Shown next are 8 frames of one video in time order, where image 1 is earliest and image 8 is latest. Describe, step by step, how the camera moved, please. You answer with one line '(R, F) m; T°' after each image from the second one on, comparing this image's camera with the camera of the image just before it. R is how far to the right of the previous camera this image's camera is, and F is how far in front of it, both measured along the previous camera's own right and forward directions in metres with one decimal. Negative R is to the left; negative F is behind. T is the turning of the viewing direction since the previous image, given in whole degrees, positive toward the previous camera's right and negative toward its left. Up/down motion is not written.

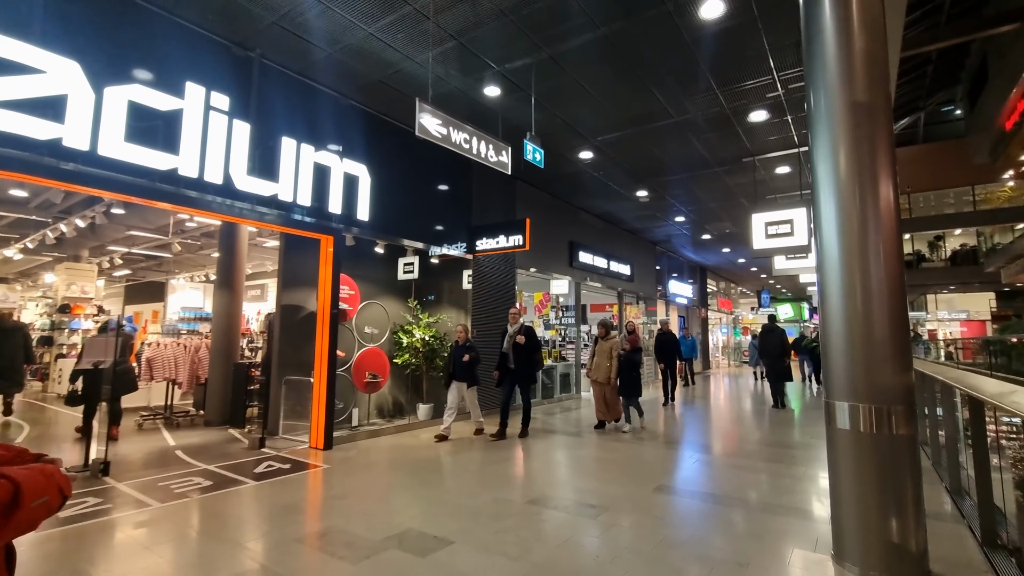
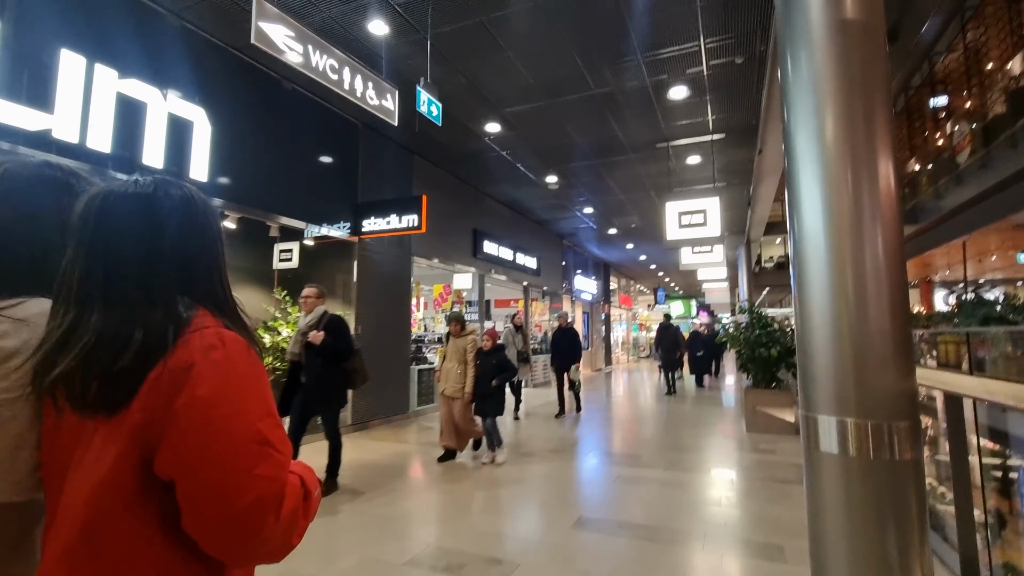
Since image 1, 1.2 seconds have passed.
(+0.1, +0.9) m; +11°
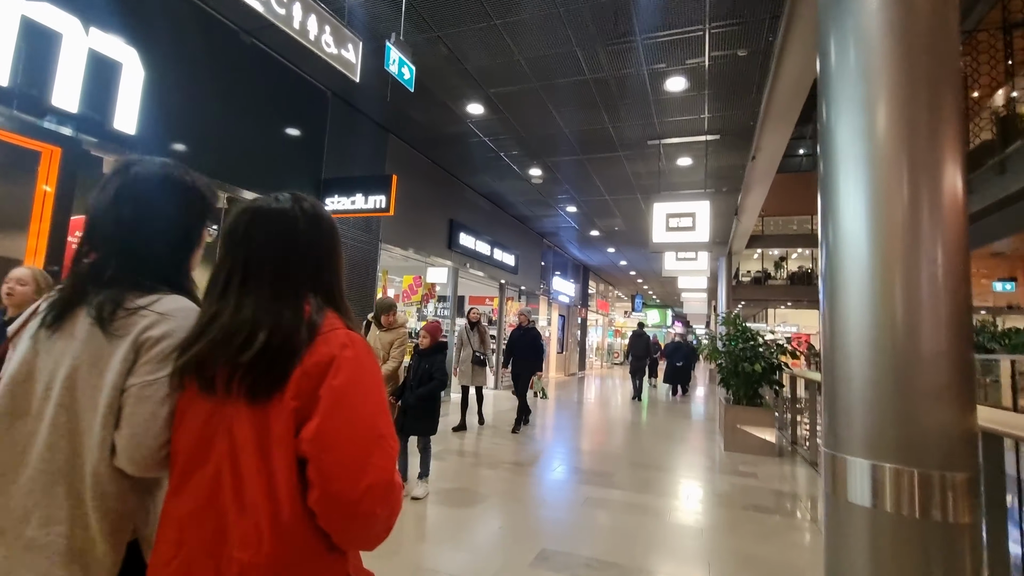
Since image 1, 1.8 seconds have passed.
(+0.1, +0.4) m; +3°
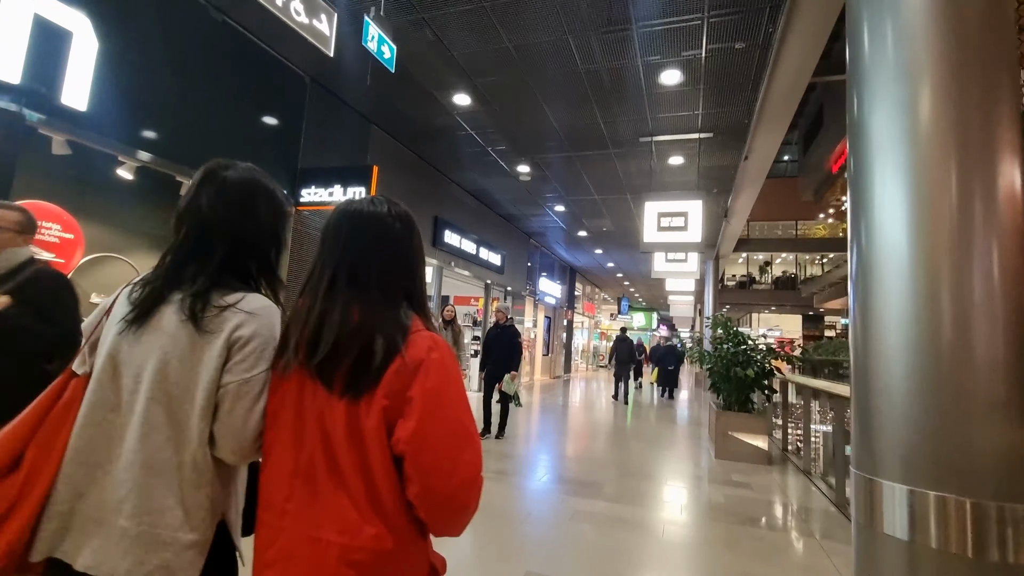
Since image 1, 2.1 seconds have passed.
(0.0, +0.2) m; +2°
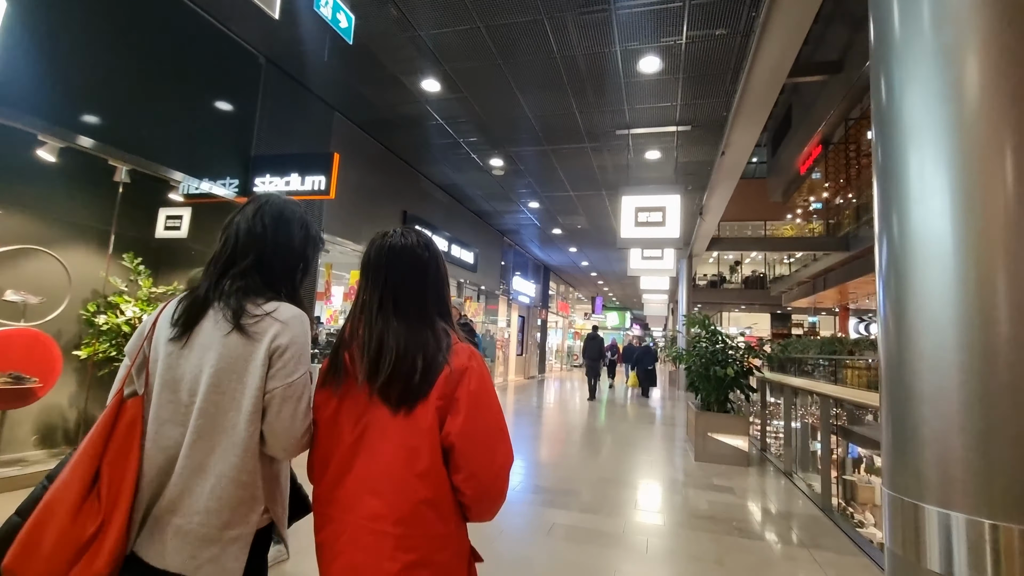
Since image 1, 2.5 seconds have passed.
(0.0, +0.3) m; +3°
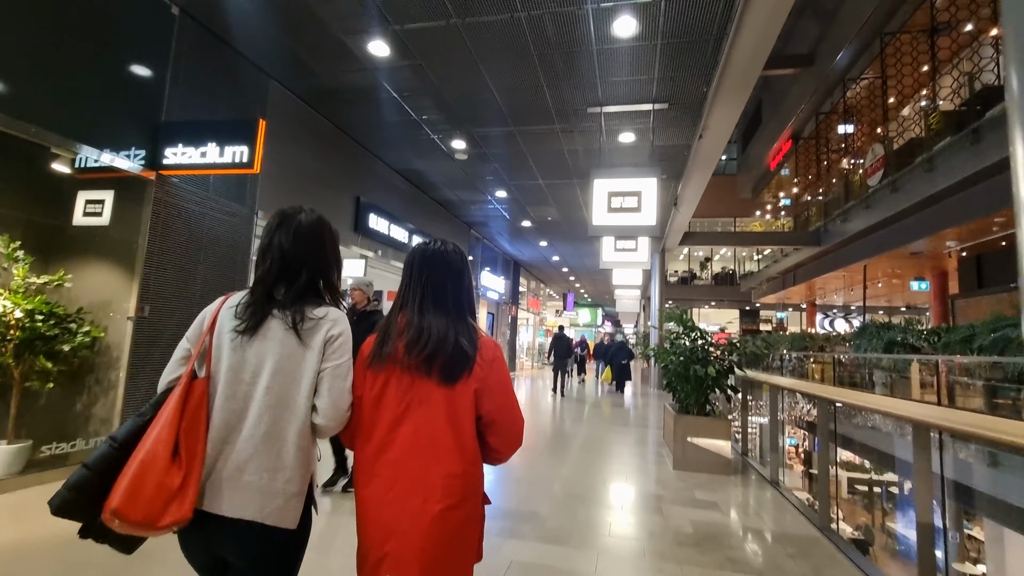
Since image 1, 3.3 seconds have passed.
(+0.1, +0.5) m; +3°
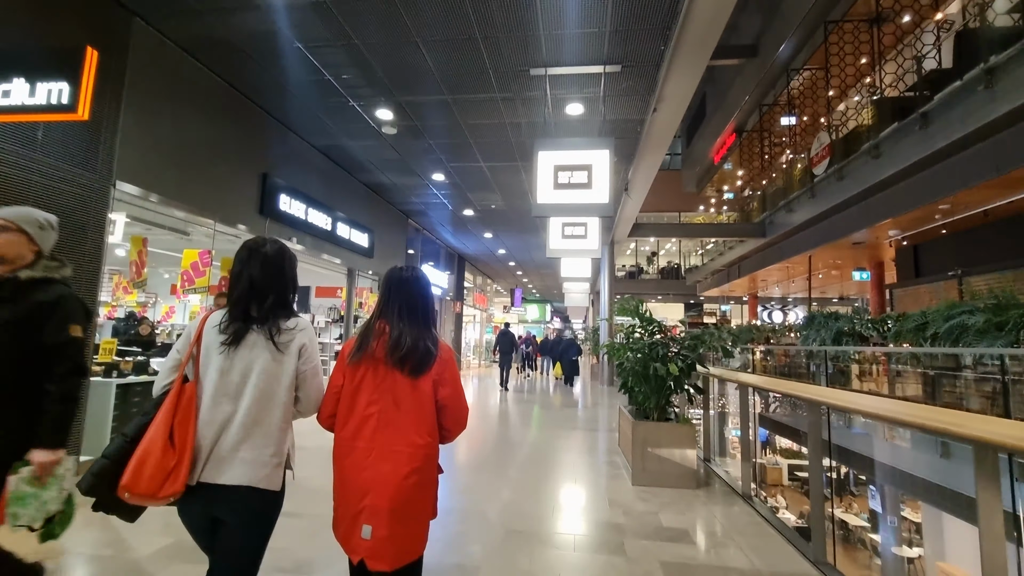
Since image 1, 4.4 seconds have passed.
(+0.2, +0.7) m; +6°
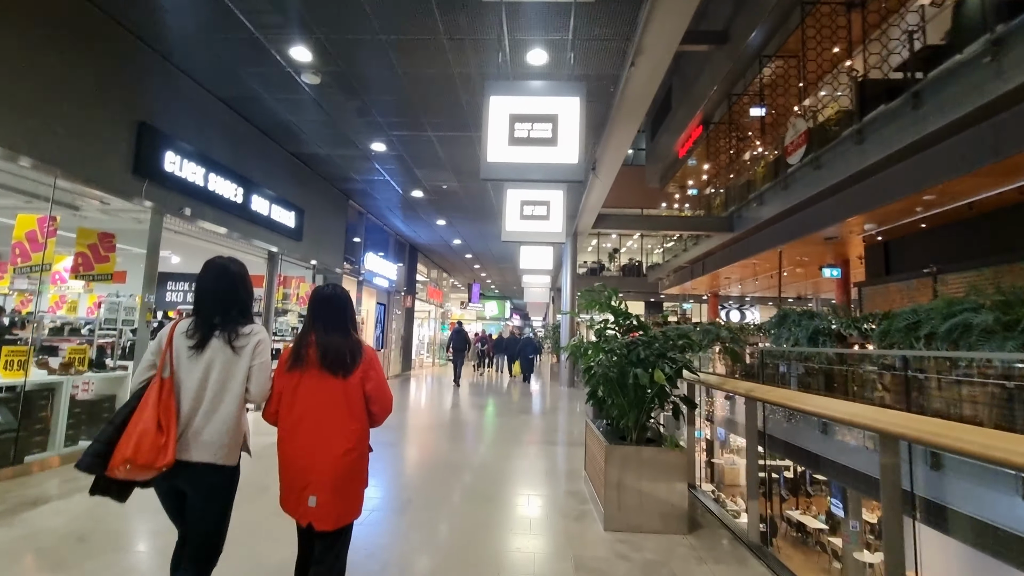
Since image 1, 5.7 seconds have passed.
(+0.1, +1.0) m; +5°
